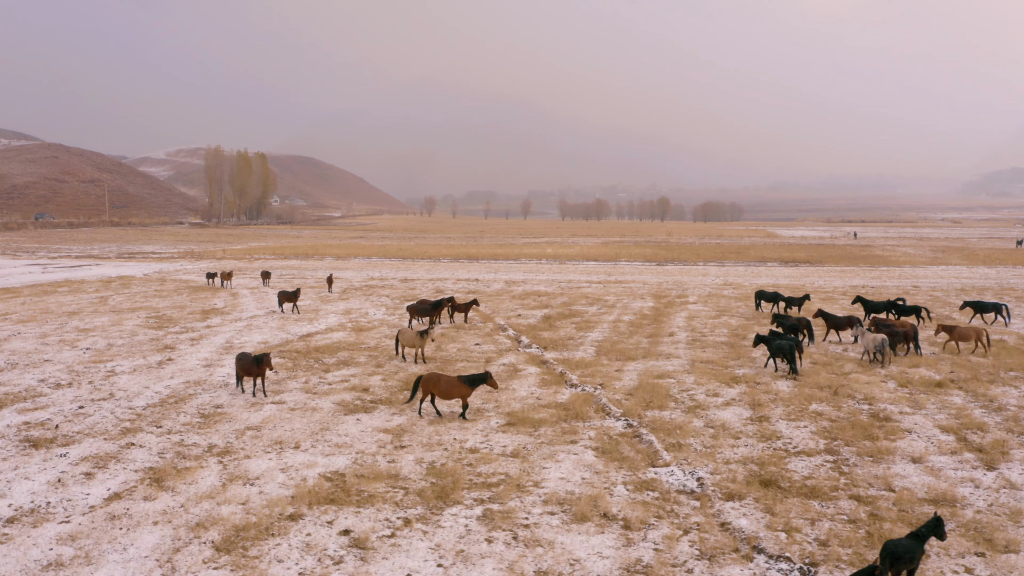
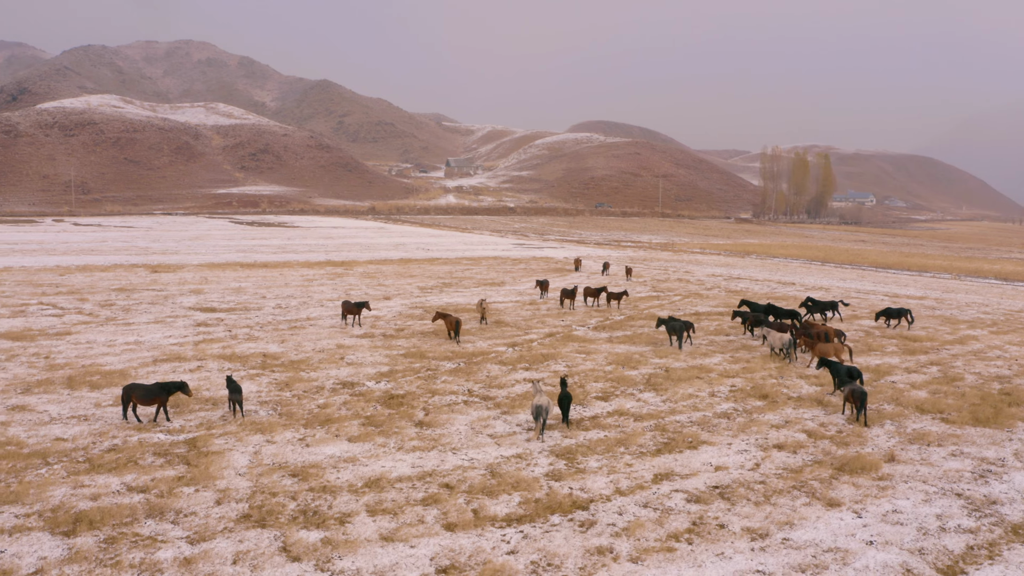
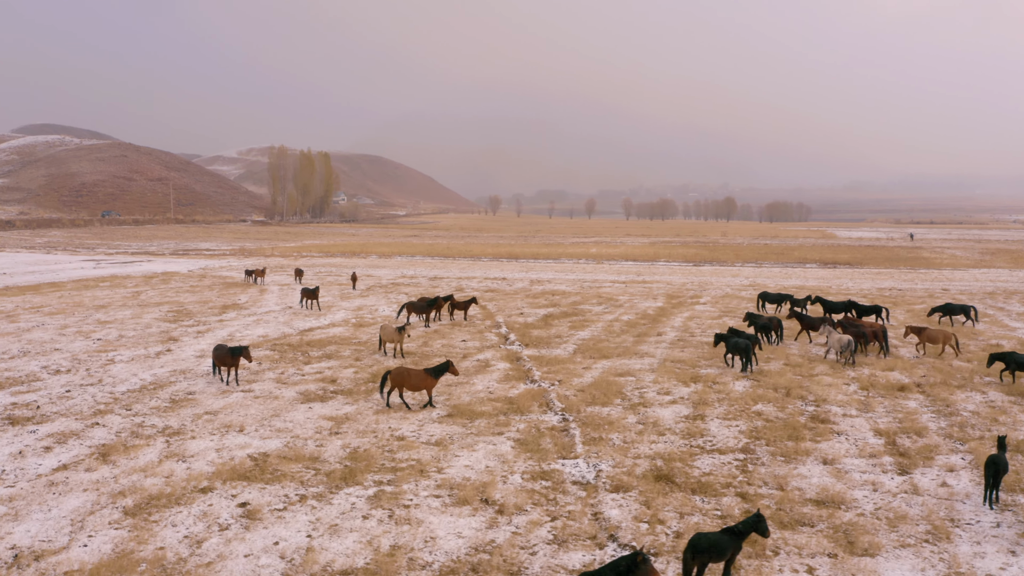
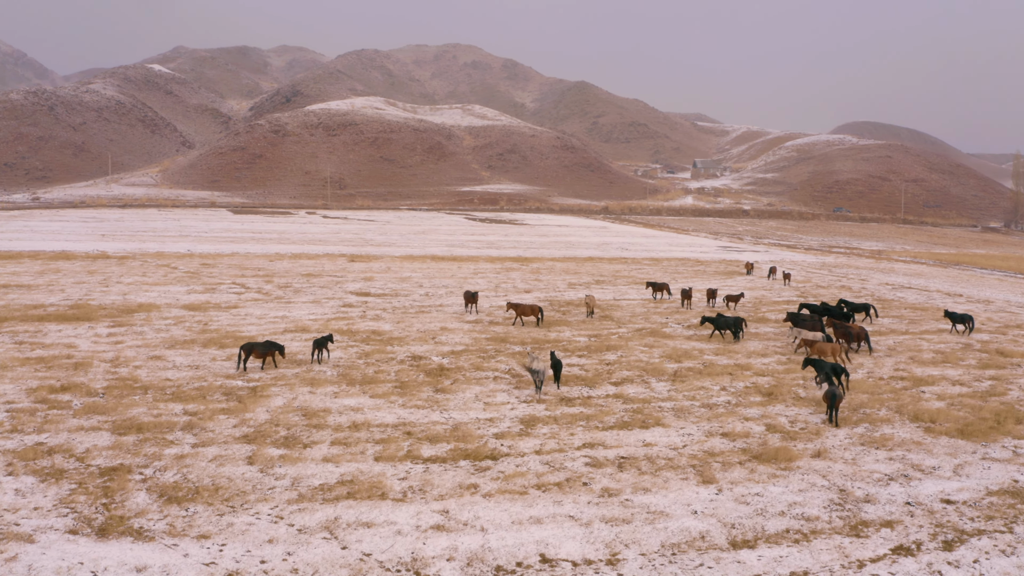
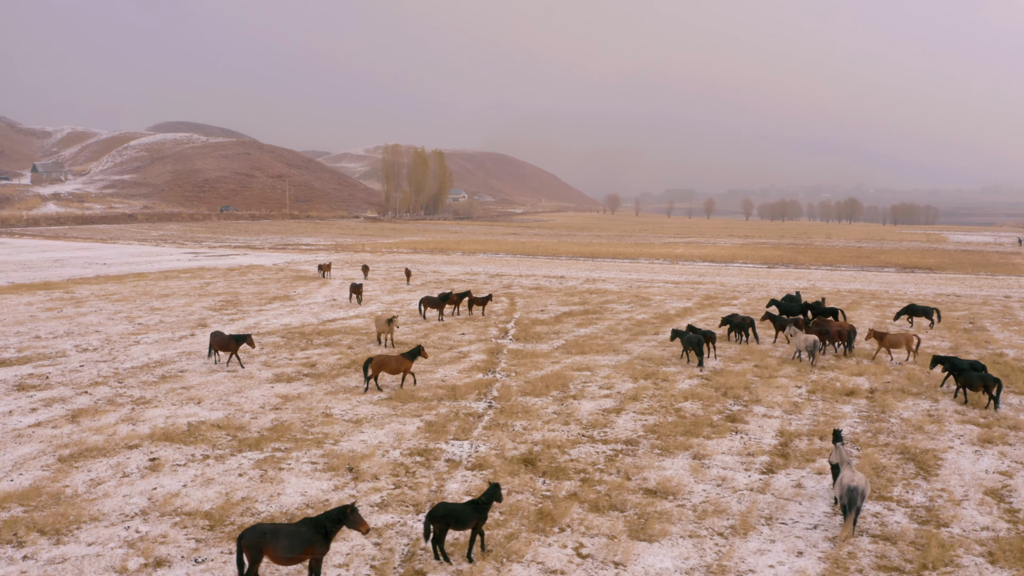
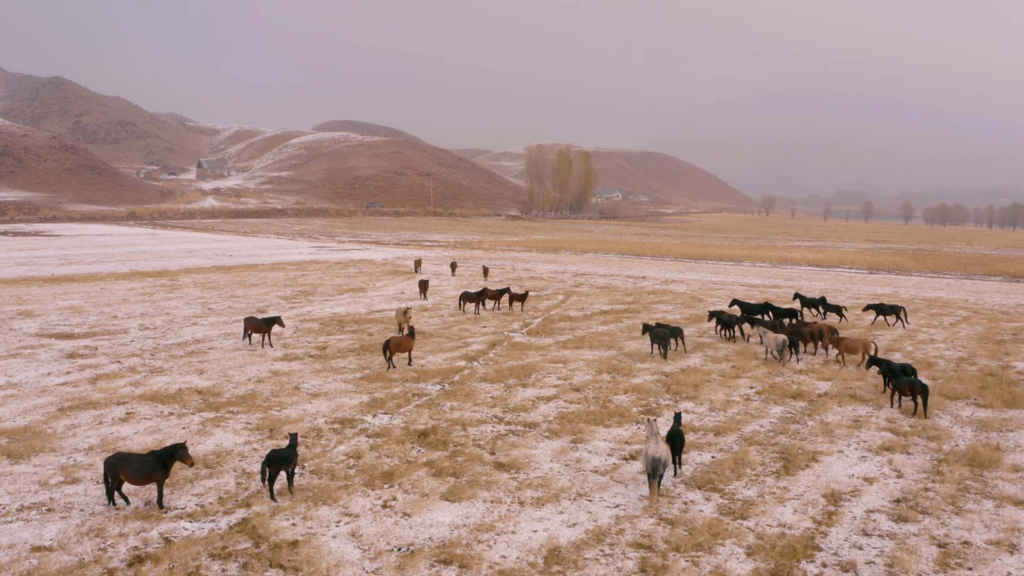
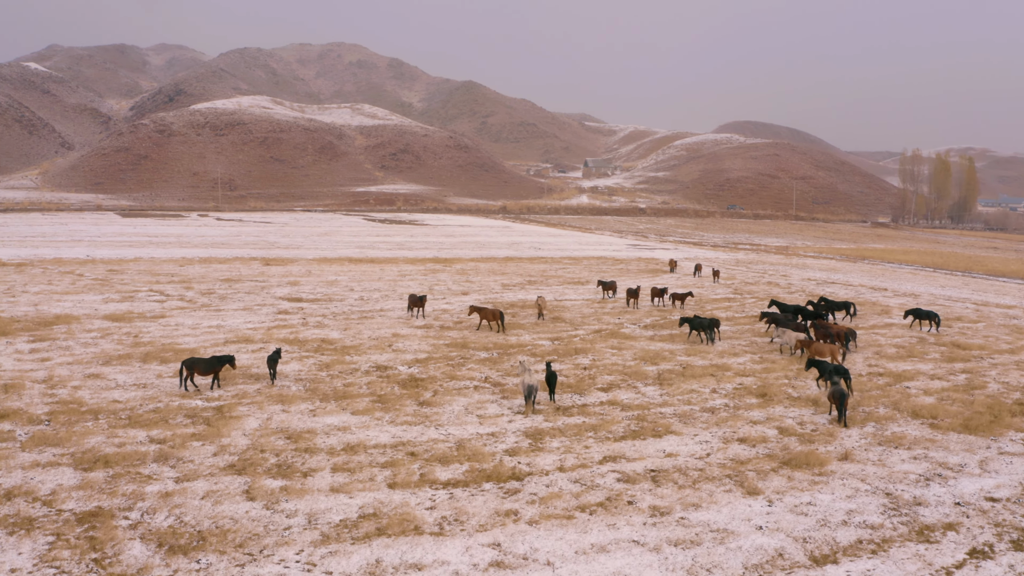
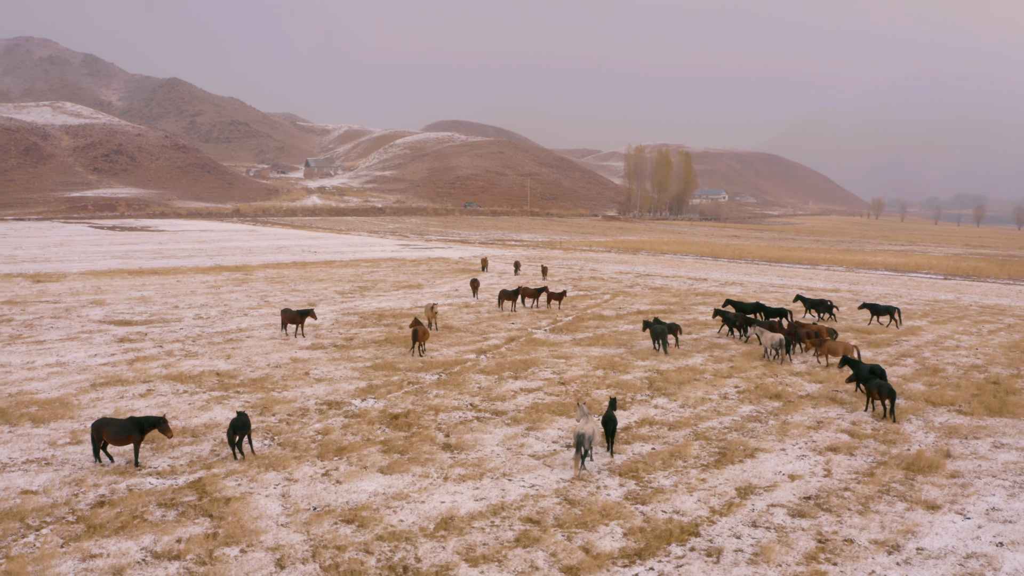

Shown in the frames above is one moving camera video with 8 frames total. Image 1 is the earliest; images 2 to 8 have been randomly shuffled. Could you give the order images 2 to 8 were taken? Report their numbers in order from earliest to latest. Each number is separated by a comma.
3, 5, 6, 8, 2, 7, 4
